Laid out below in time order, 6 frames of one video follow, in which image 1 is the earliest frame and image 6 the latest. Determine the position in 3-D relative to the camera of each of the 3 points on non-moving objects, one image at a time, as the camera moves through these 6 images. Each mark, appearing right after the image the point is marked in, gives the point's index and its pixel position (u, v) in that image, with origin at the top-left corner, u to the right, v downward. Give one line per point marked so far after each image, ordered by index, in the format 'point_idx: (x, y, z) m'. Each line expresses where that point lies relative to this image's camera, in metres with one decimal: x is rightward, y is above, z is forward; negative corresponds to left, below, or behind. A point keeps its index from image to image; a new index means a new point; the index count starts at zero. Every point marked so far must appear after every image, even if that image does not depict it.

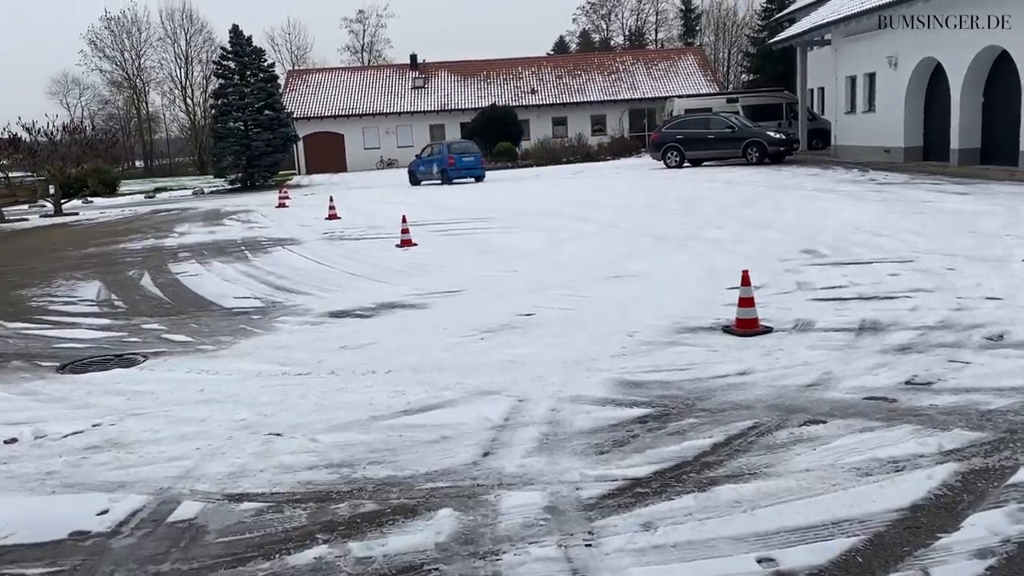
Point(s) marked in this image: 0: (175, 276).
0: (-4.6, +0.2, +12.0) m
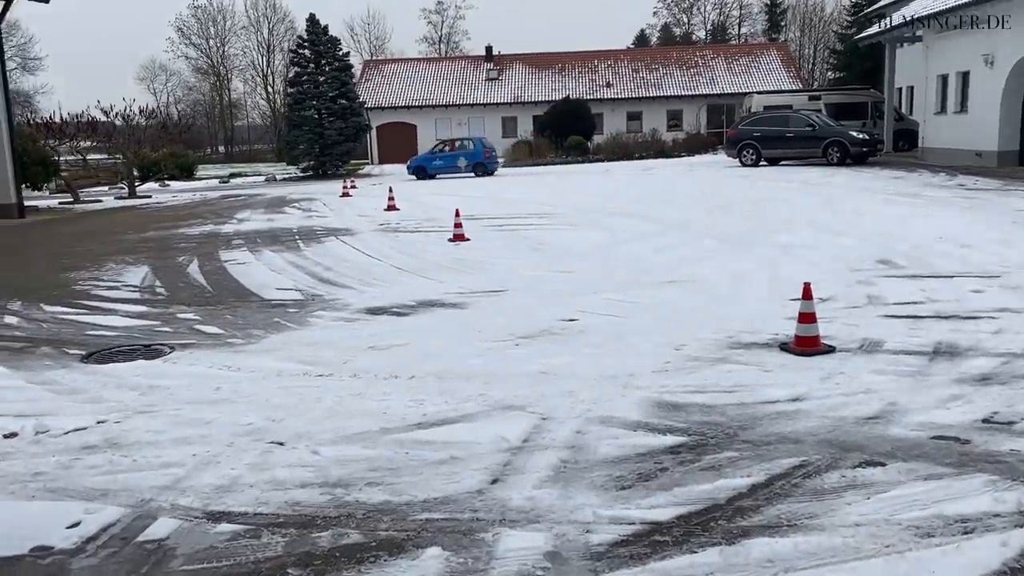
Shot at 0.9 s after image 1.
0: (-3.9, +0.3, +11.9) m
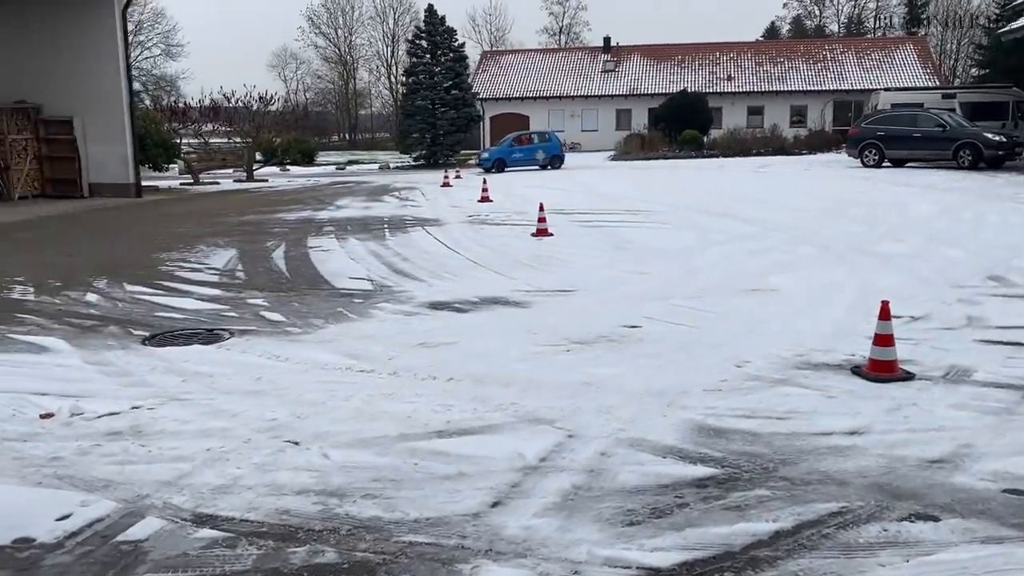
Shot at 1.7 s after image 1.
0: (-2.8, +0.5, +12.0) m
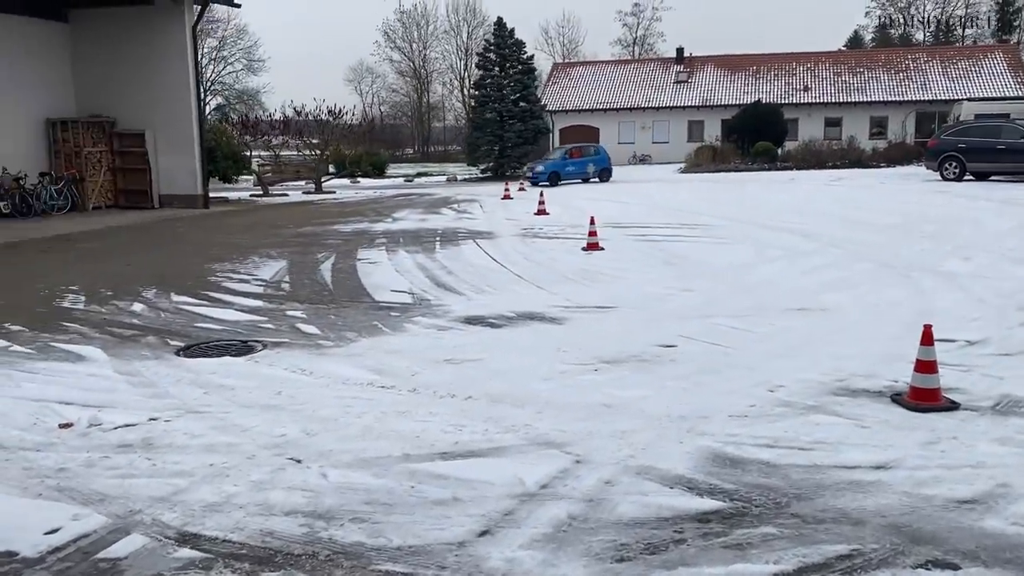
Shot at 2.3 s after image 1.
0: (-2.1, +0.4, +12.0) m
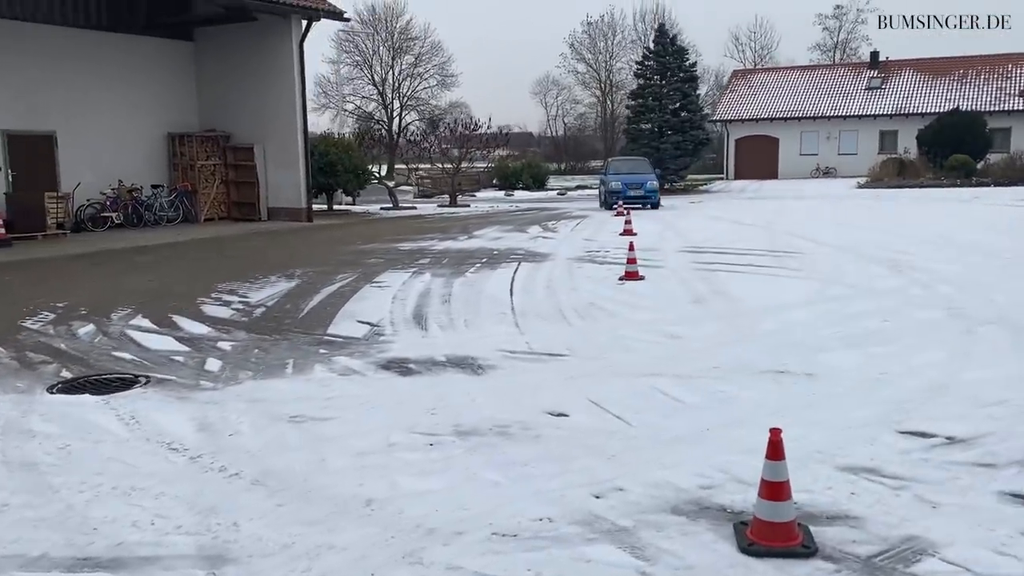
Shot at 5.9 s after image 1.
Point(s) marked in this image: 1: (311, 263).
0: (-1.8, 0.0, +11.3) m
1: (-3.0, +0.4, +13.2) m
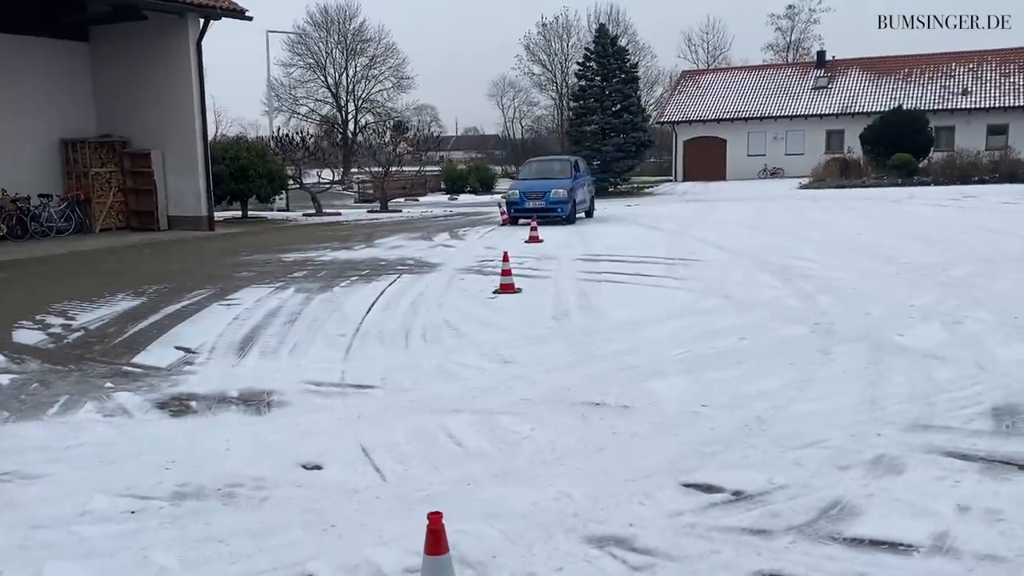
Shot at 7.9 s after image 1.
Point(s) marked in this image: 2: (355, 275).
0: (-3.4, -0.2, +10.4) m
1: (-4.7, +0.1, +12.2) m
2: (-2.2, +0.2, +12.3) m
